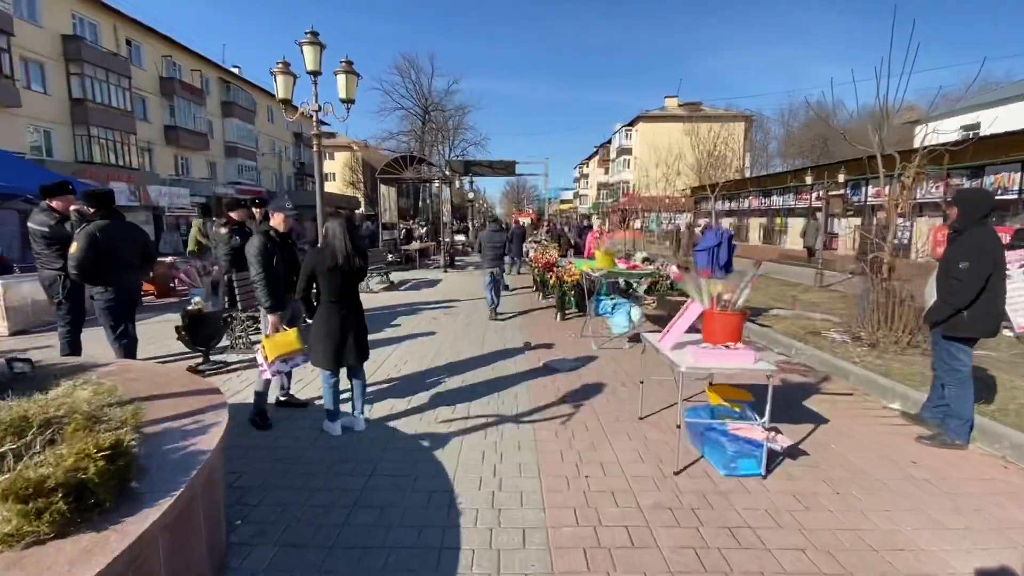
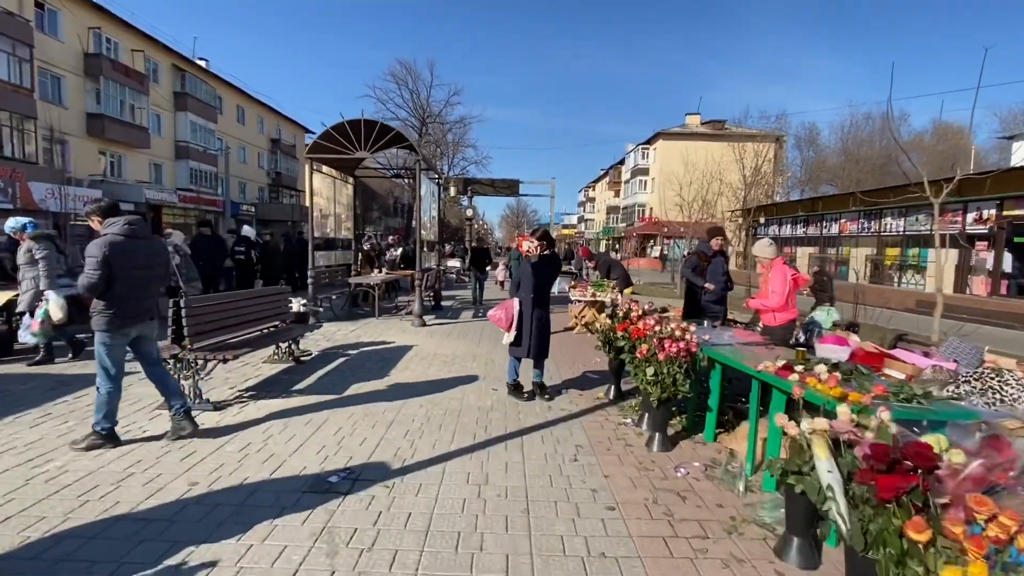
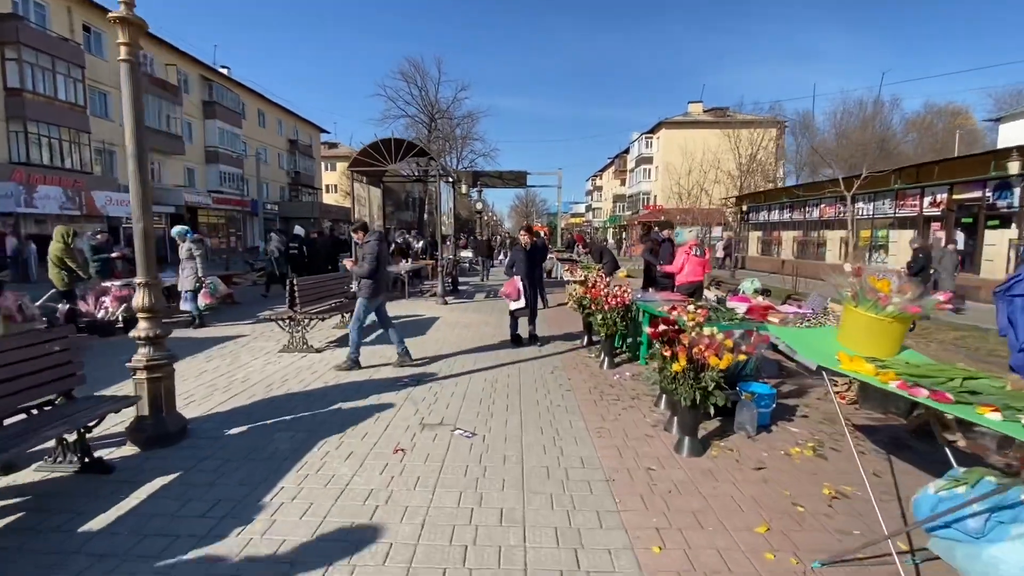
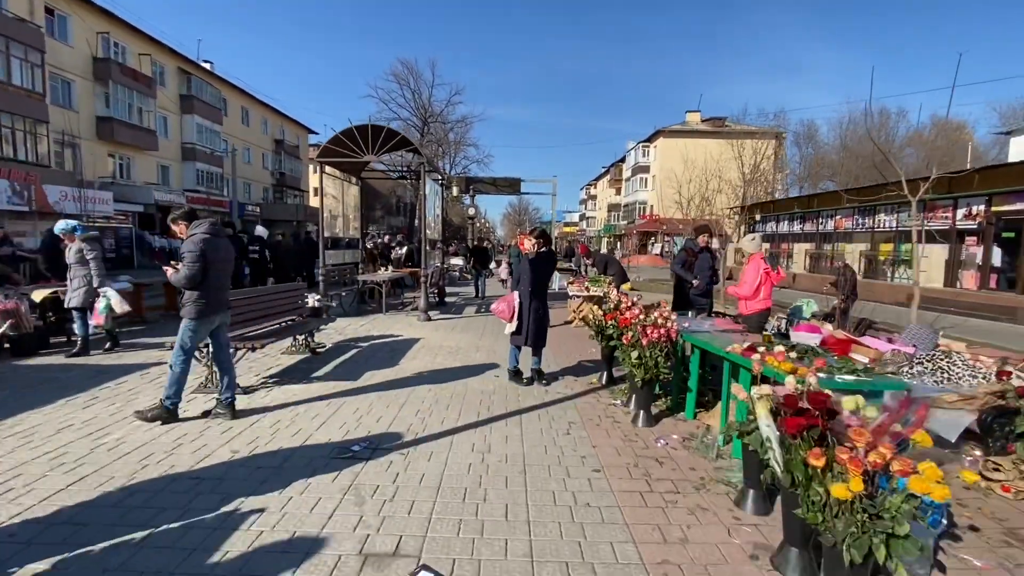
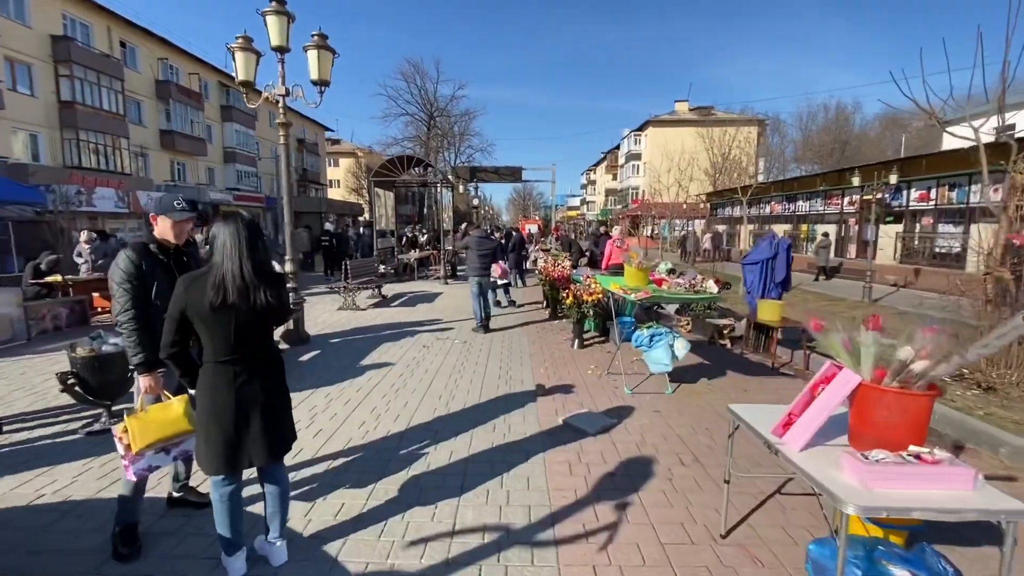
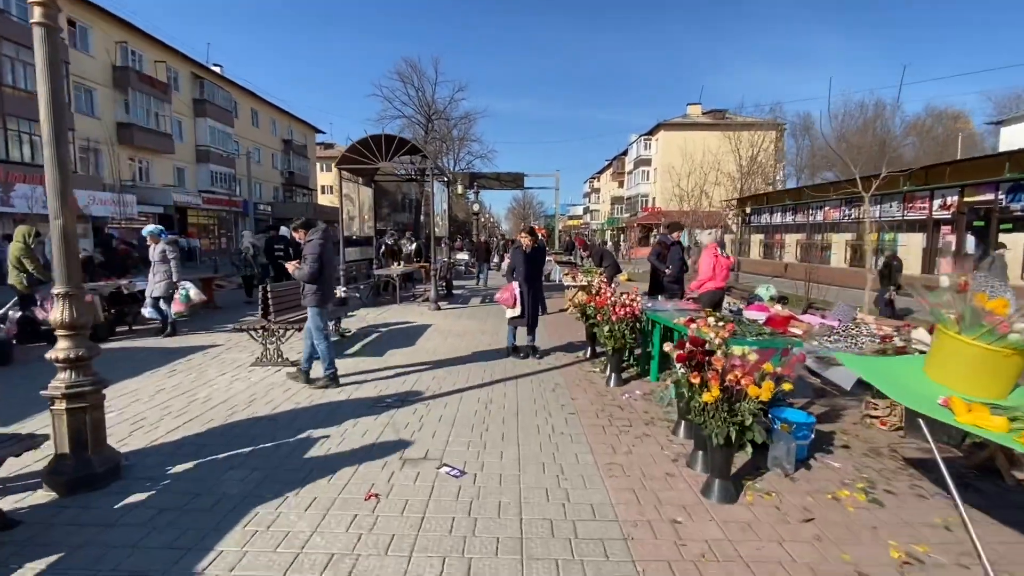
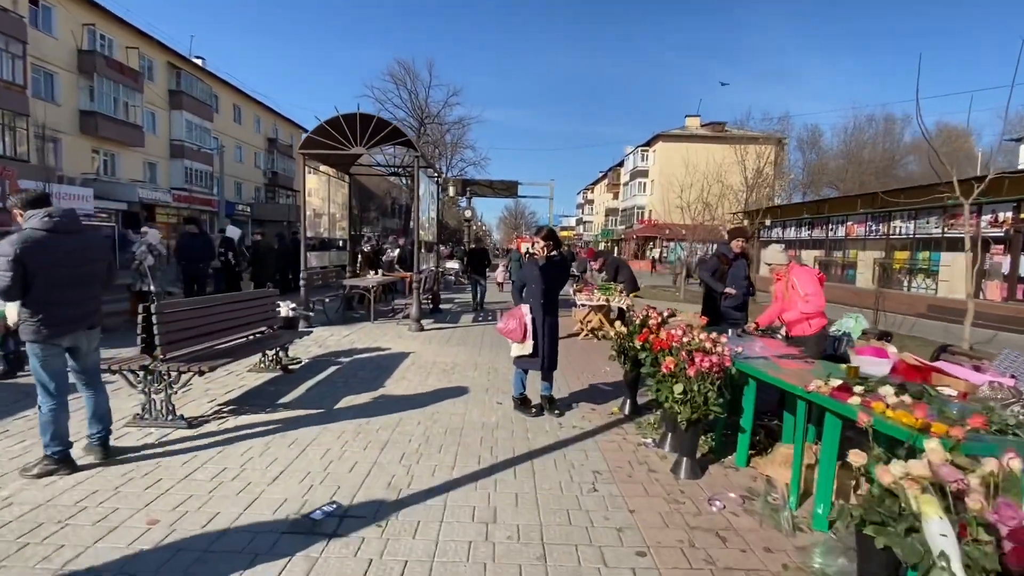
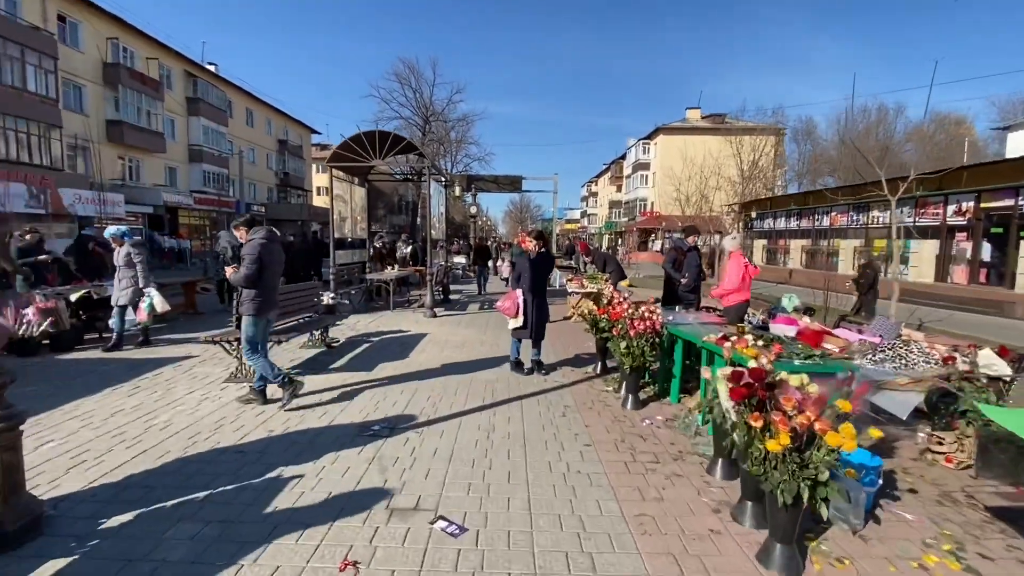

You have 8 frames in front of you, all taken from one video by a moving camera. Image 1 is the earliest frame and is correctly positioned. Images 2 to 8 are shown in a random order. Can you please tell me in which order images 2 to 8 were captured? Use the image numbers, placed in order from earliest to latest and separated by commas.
5, 3, 6, 8, 4, 2, 7
